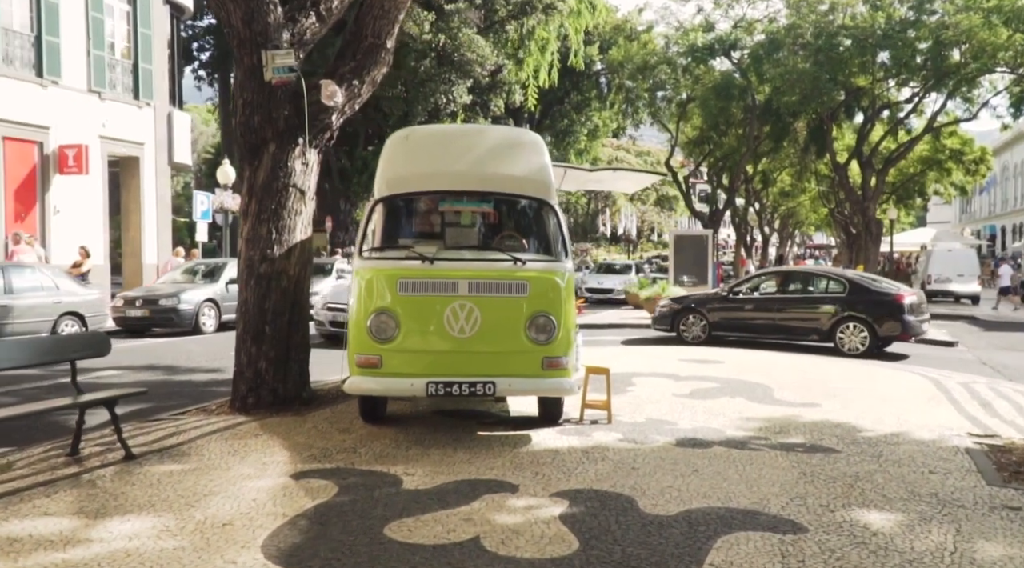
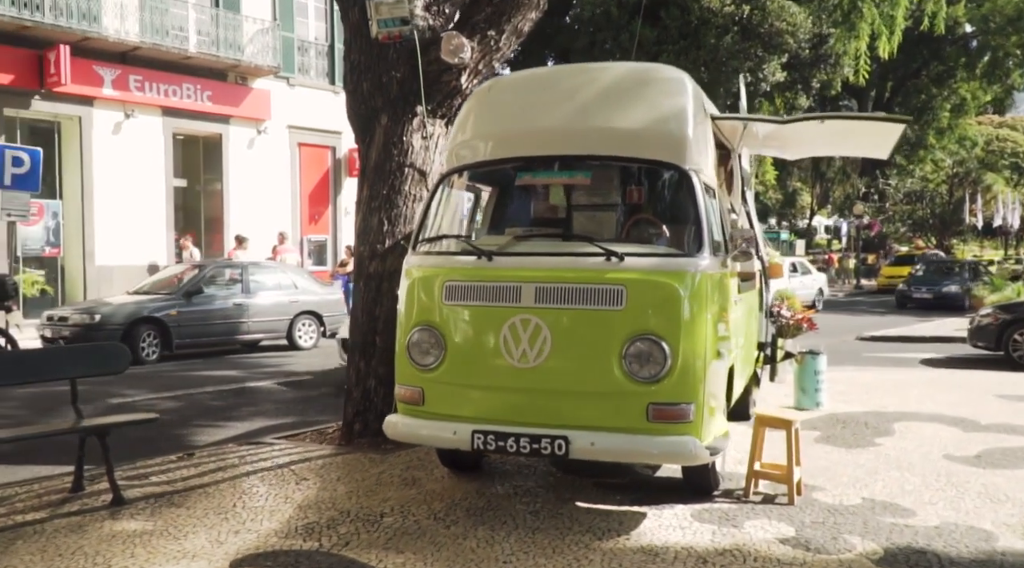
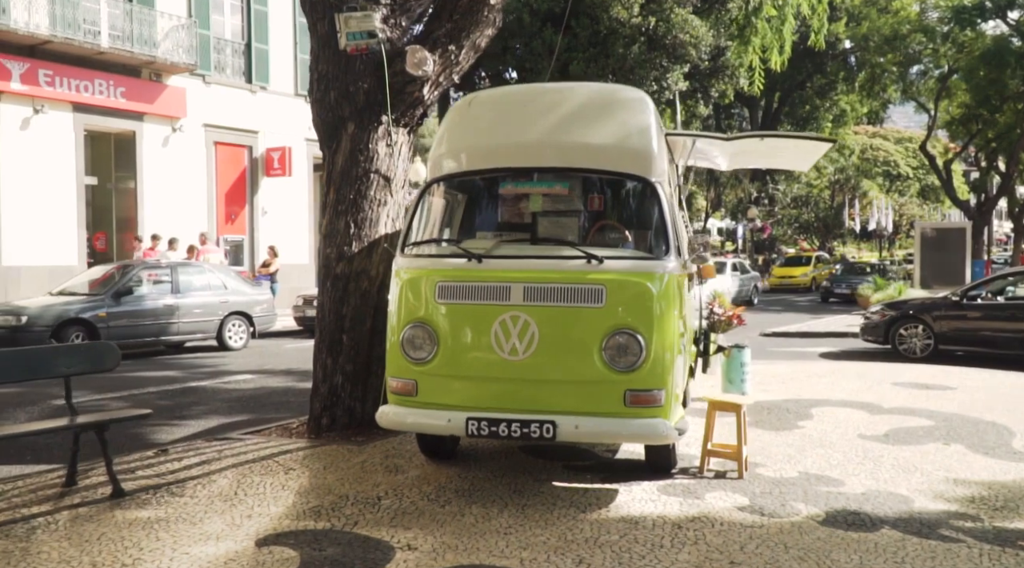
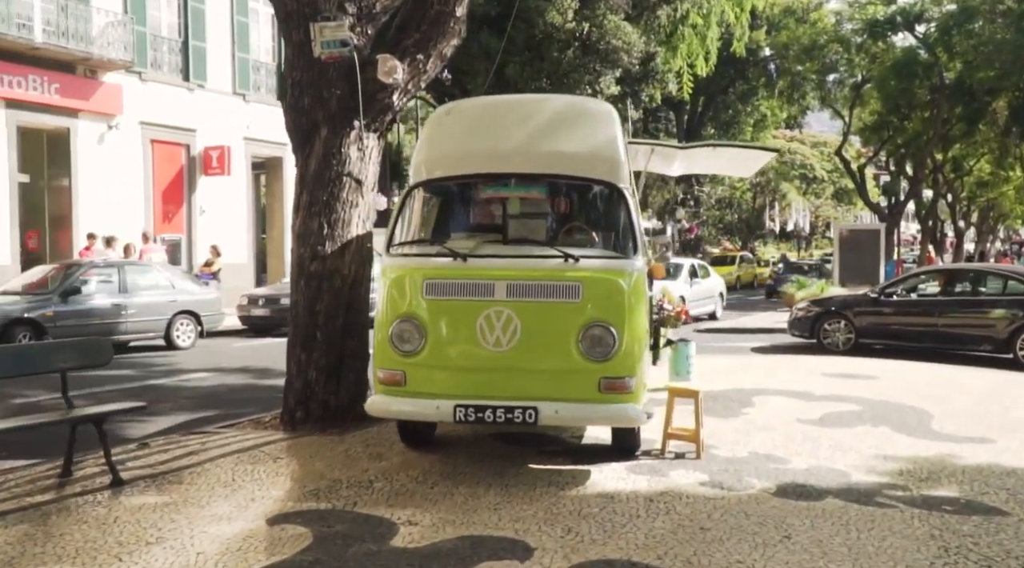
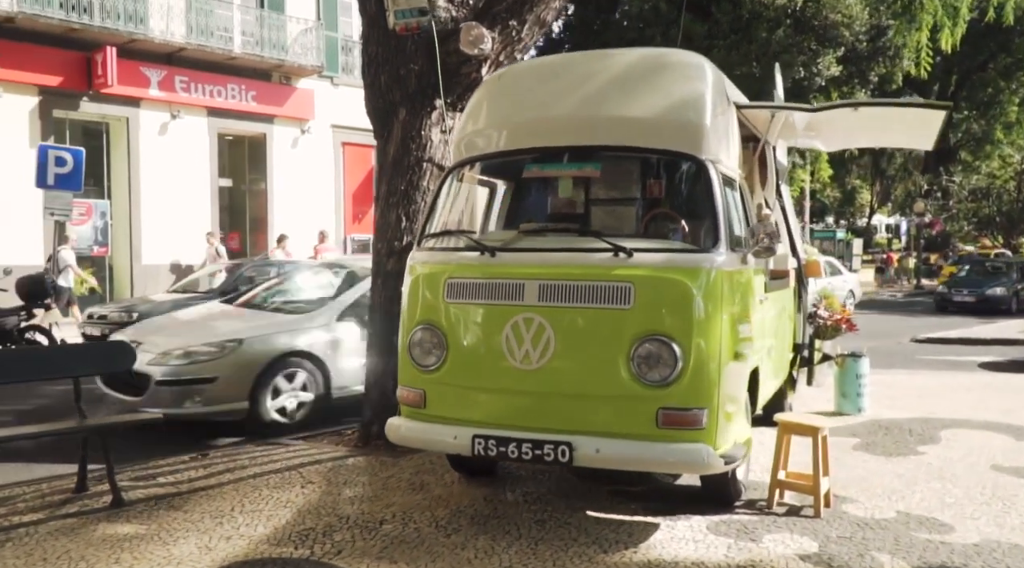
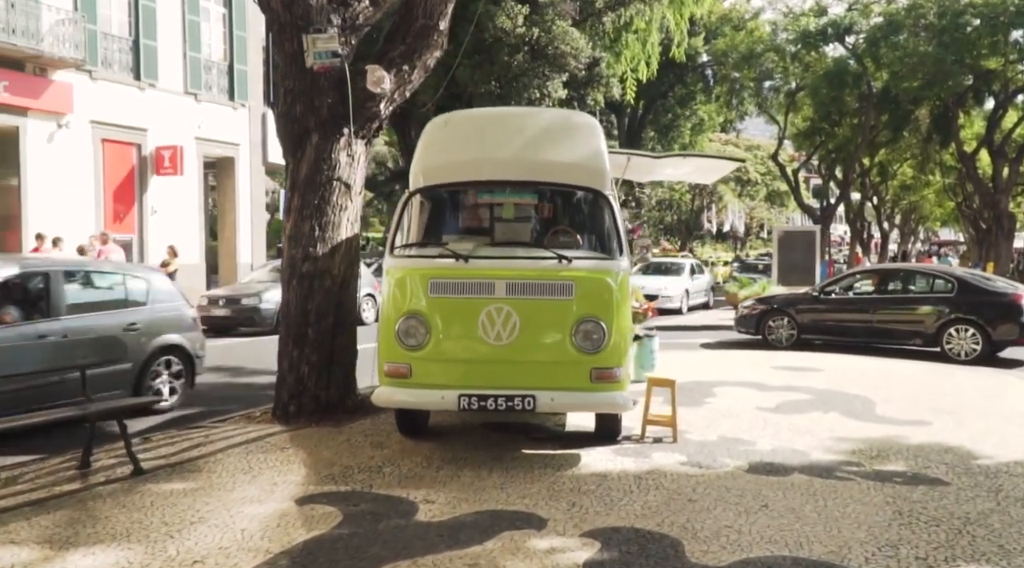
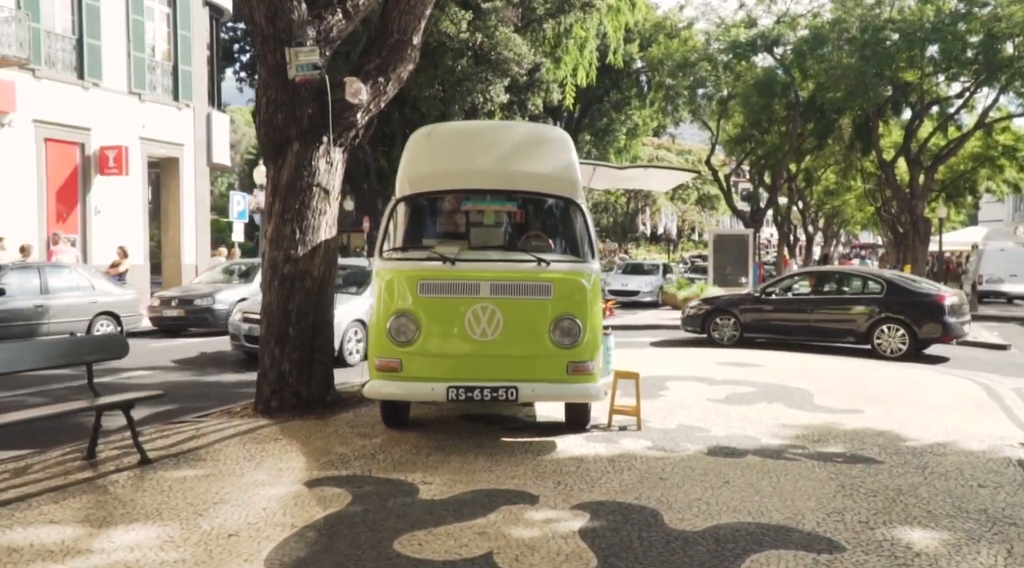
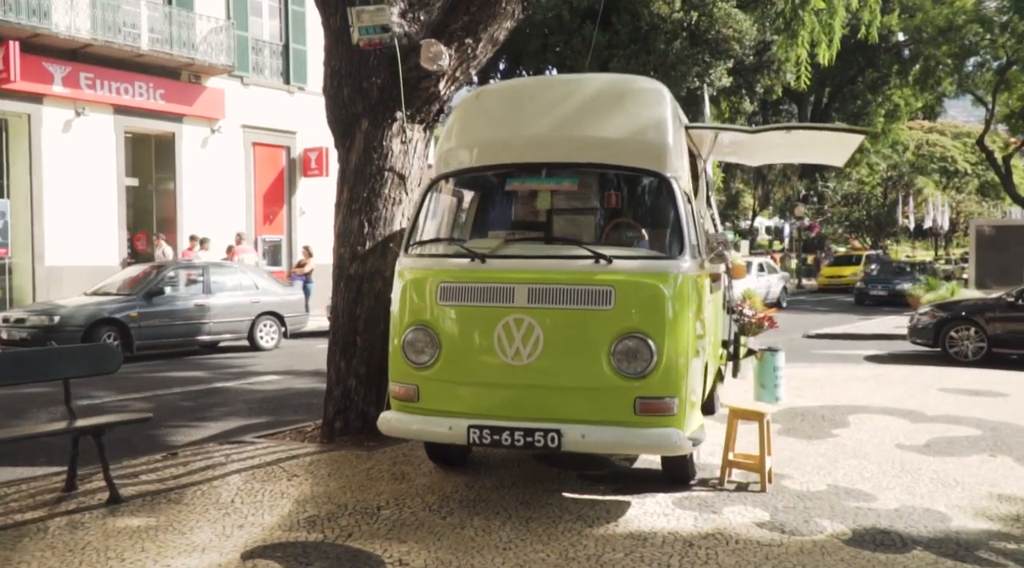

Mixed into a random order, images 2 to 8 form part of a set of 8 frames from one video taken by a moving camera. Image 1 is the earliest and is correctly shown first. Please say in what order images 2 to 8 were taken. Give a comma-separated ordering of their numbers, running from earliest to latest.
7, 6, 4, 3, 8, 2, 5
